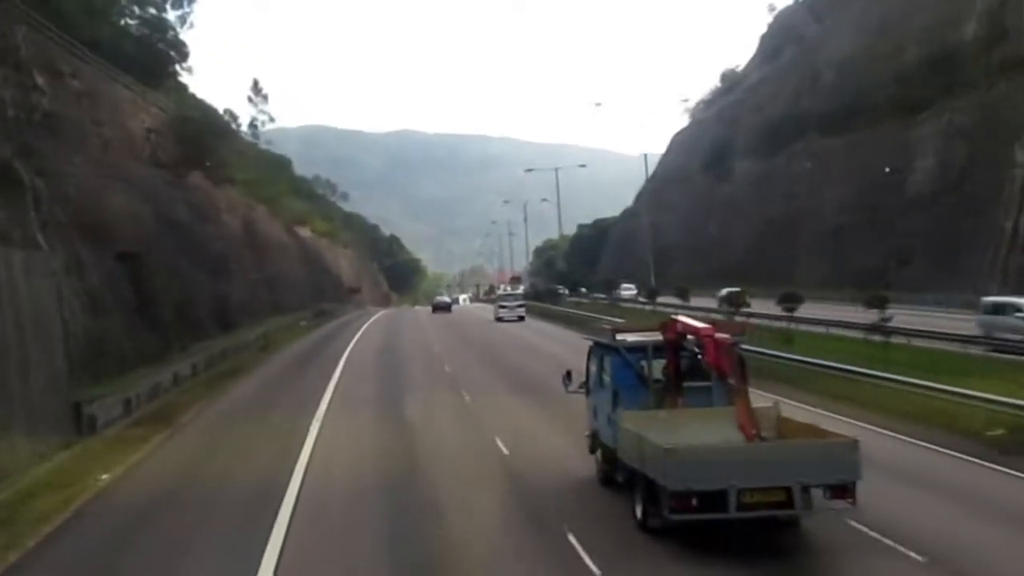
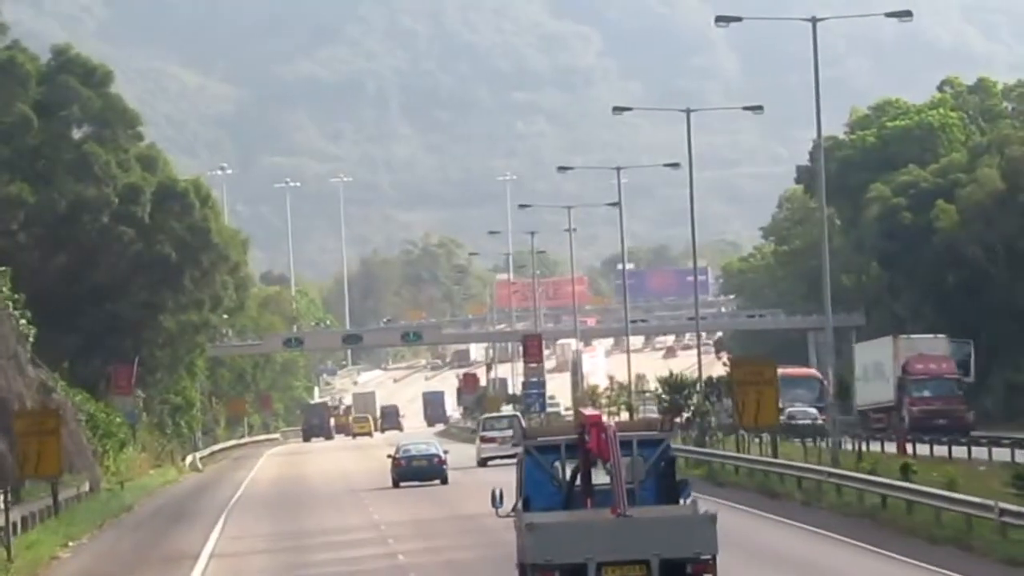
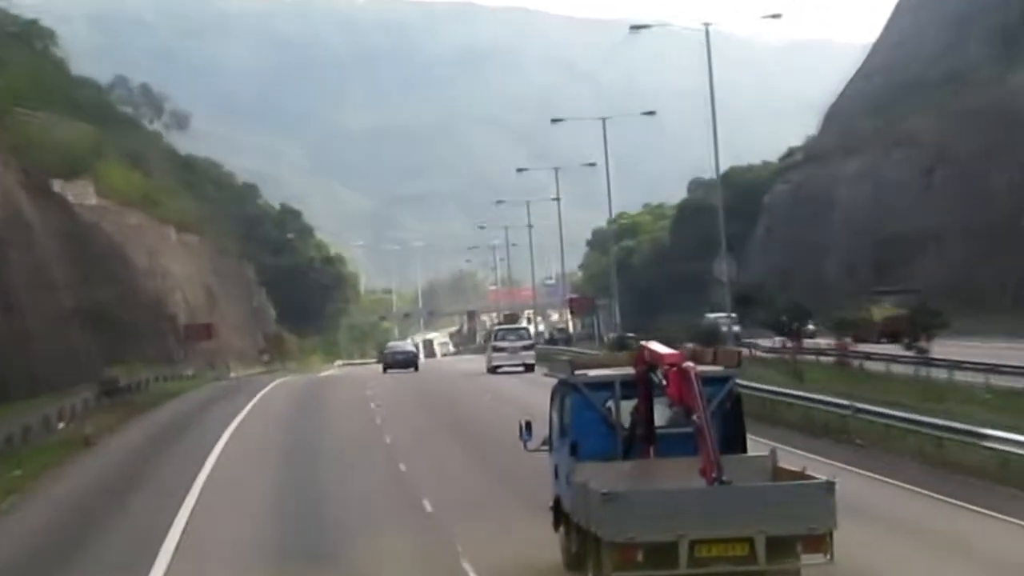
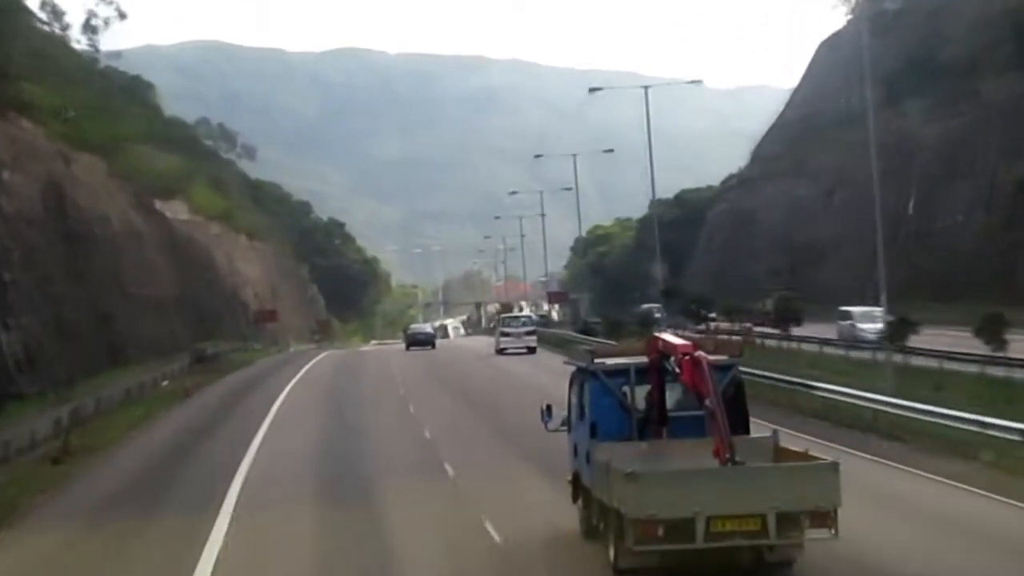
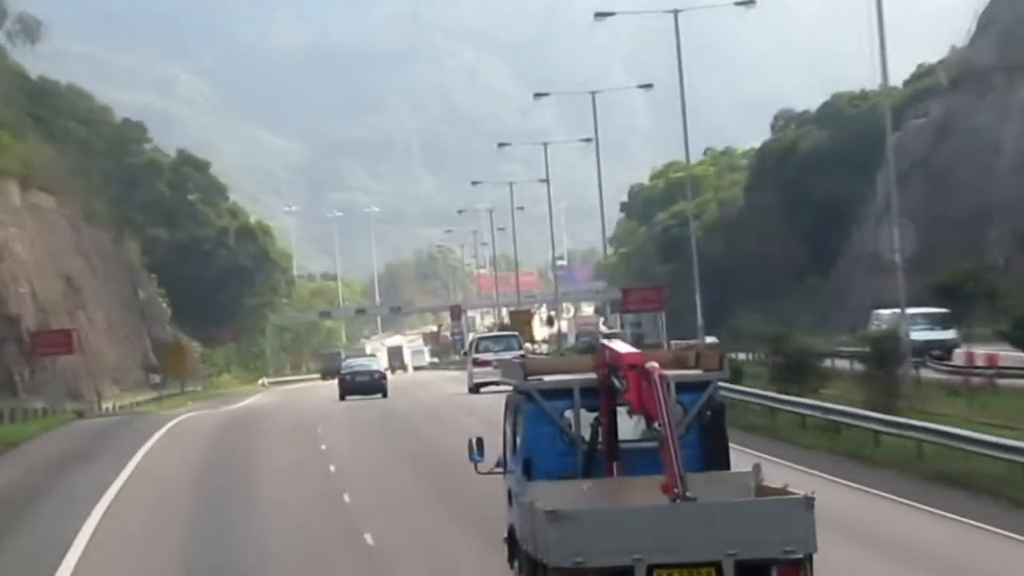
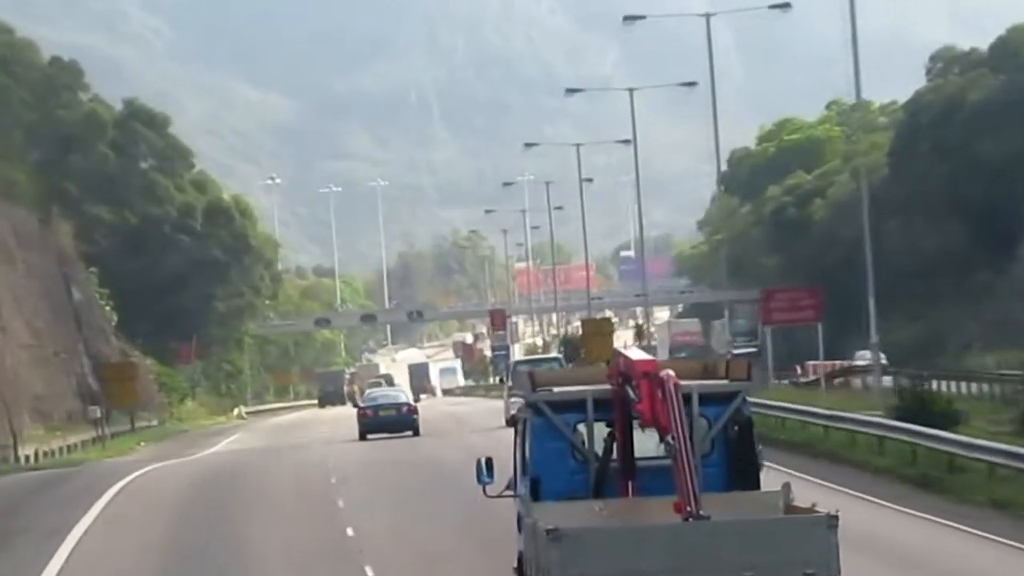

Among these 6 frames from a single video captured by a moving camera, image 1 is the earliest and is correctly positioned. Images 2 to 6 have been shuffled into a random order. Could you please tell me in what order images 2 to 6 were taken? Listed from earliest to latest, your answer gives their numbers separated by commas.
4, 3, 5, 6, 2
